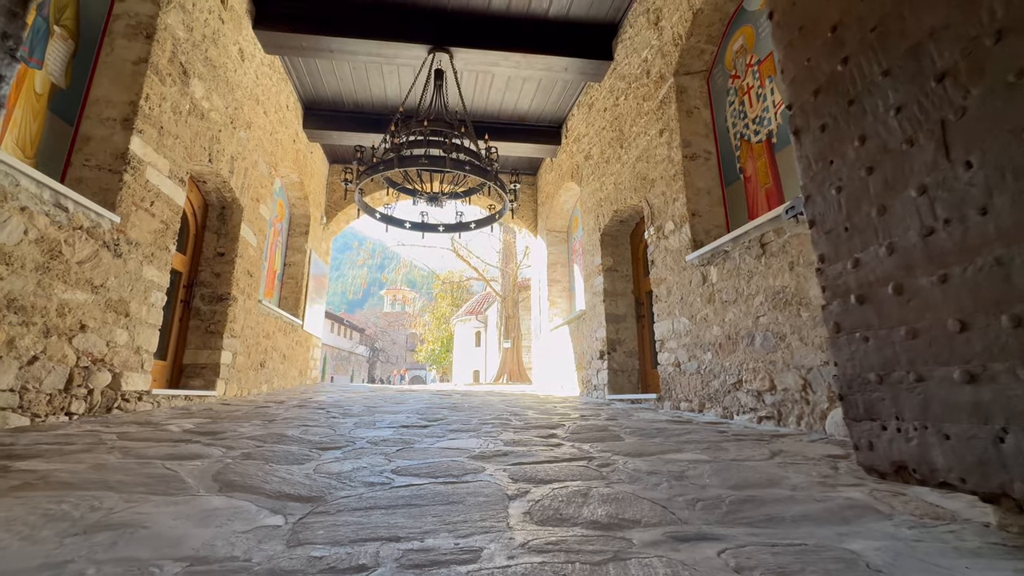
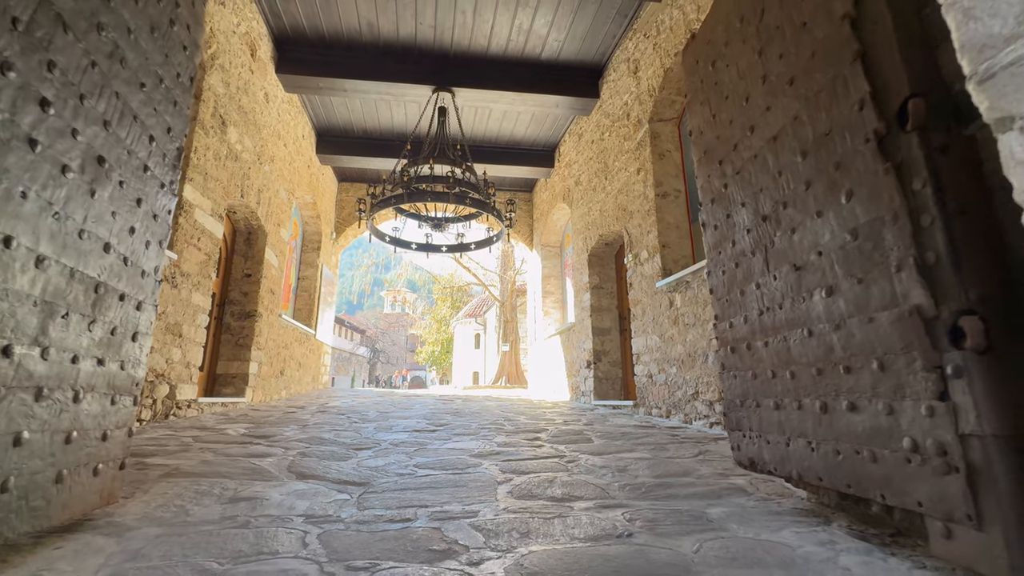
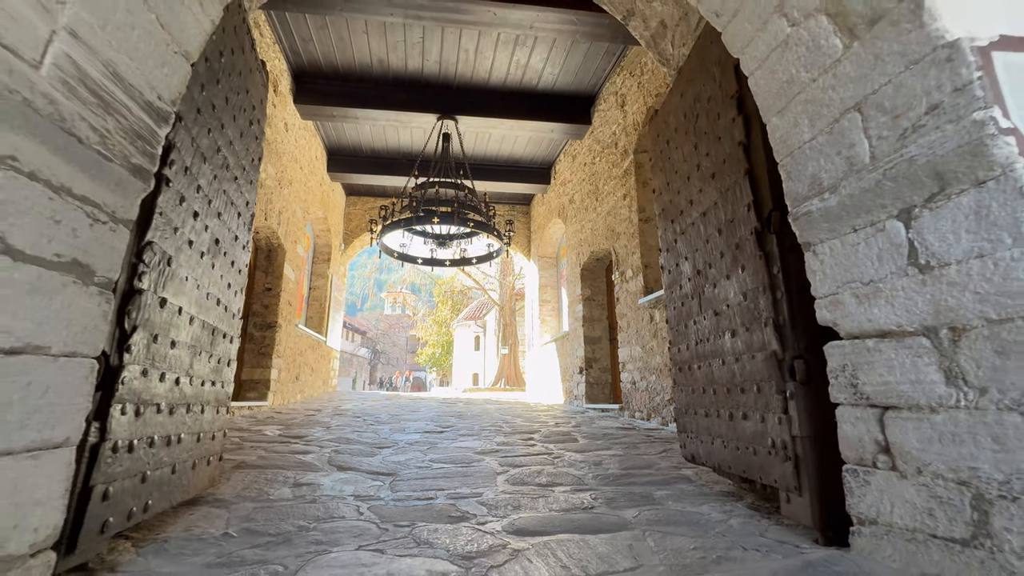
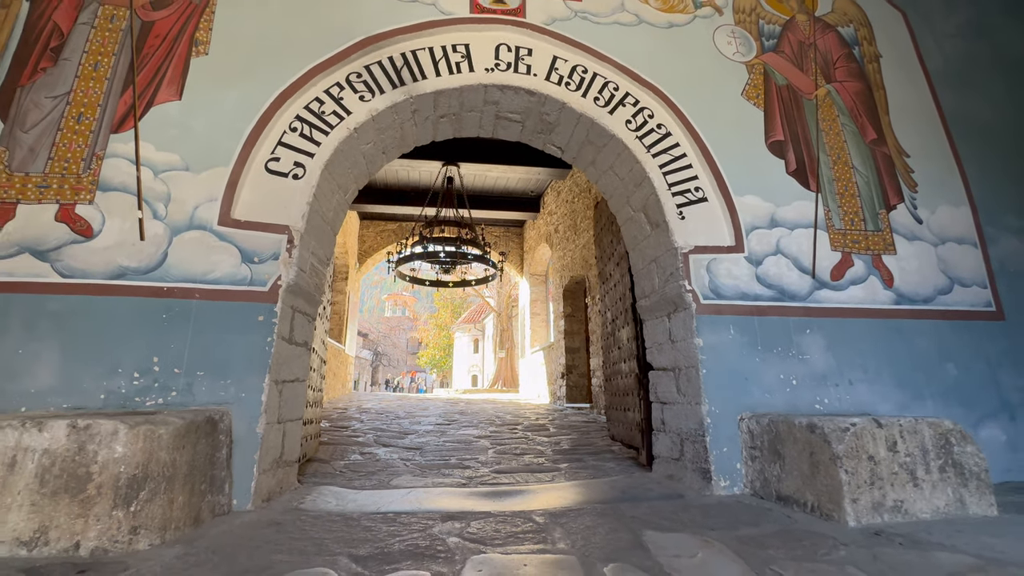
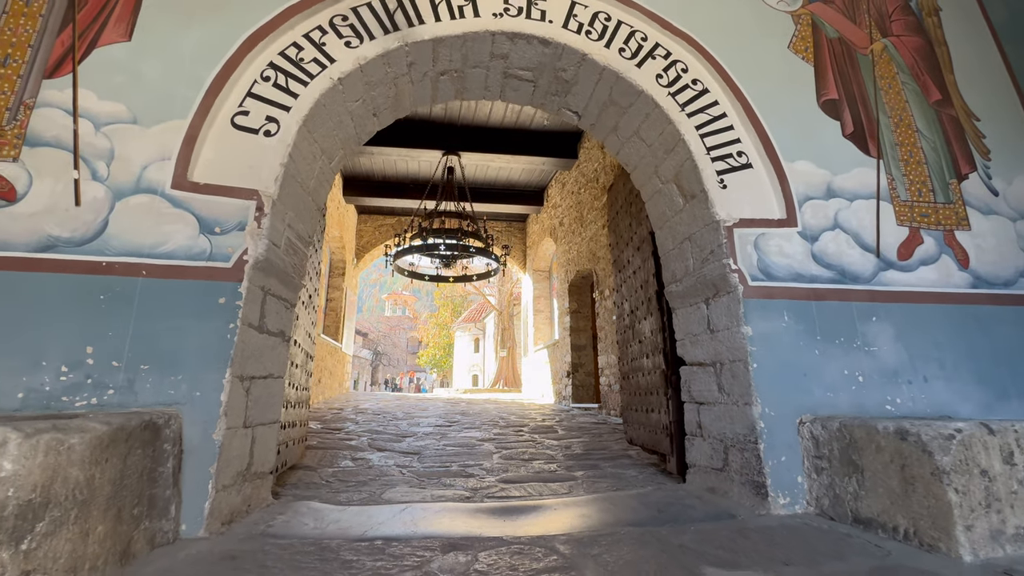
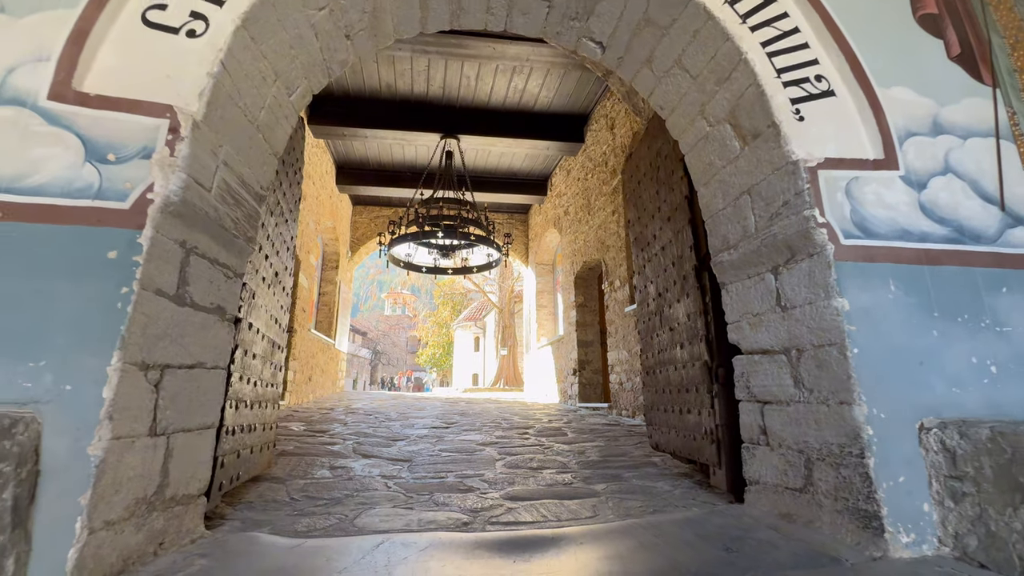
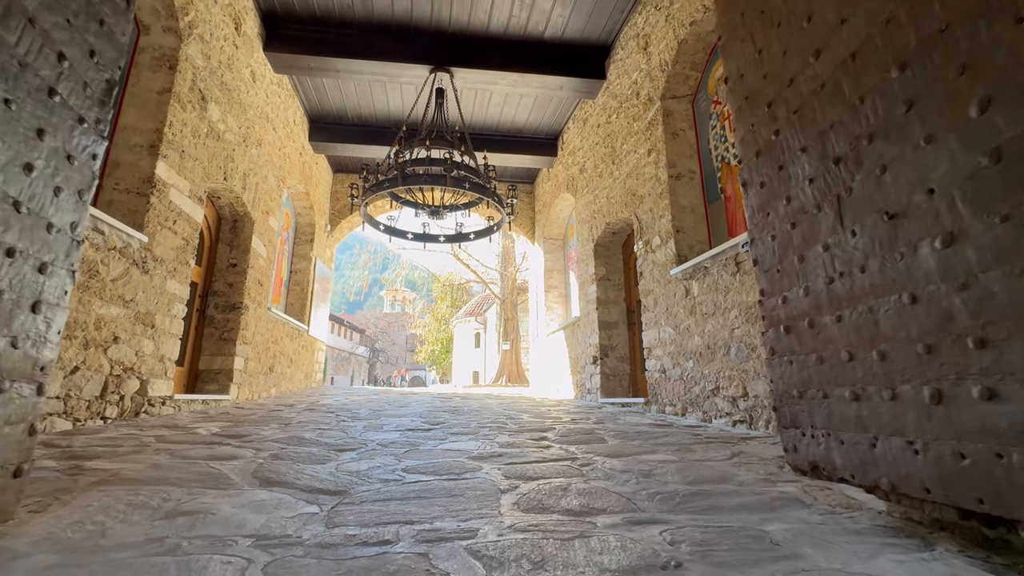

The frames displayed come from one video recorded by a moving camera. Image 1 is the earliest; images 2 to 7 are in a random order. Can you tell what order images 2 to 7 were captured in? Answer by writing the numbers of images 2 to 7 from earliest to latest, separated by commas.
7, 2, 3, 6, 5, 4
